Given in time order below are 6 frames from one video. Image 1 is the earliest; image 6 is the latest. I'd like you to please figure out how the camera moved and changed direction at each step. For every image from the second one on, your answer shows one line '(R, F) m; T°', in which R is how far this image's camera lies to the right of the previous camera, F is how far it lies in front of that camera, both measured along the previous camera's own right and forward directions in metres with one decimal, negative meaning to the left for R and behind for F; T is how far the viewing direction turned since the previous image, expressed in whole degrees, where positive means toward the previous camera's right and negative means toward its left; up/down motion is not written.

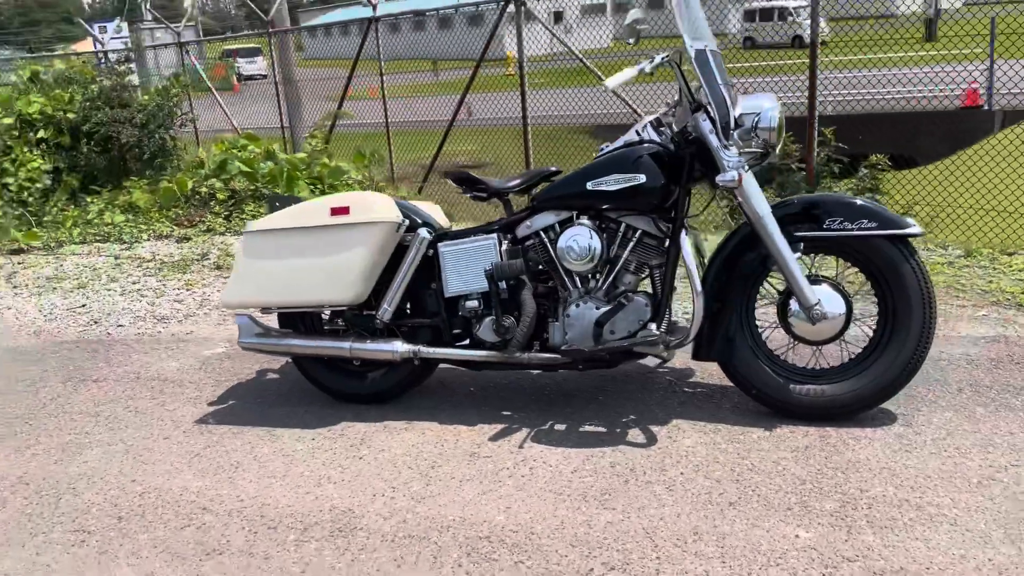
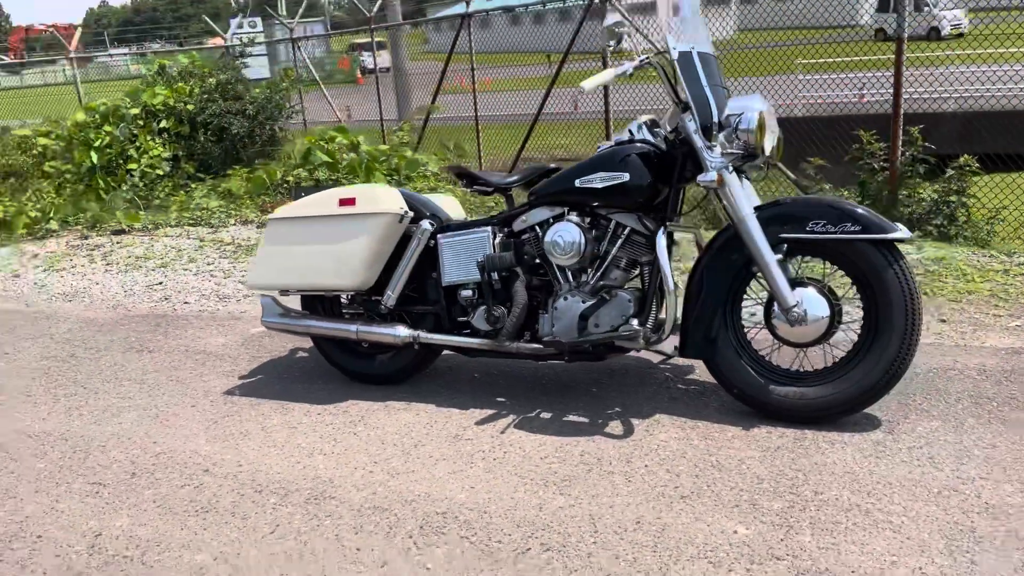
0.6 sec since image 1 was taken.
(+0.6, -0.1) m; -8°
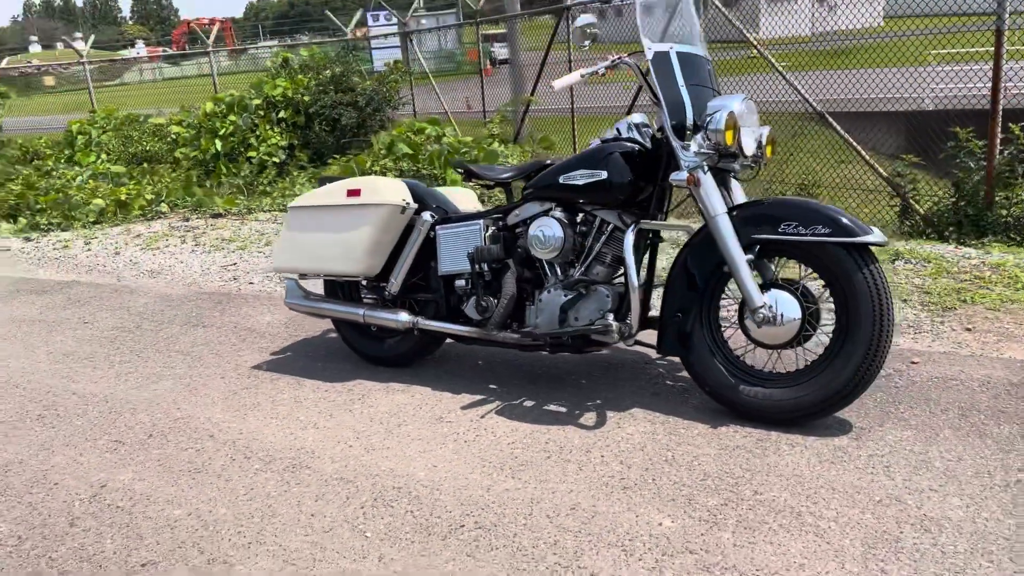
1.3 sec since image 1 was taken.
(+0.7, -0.1) m; -9°
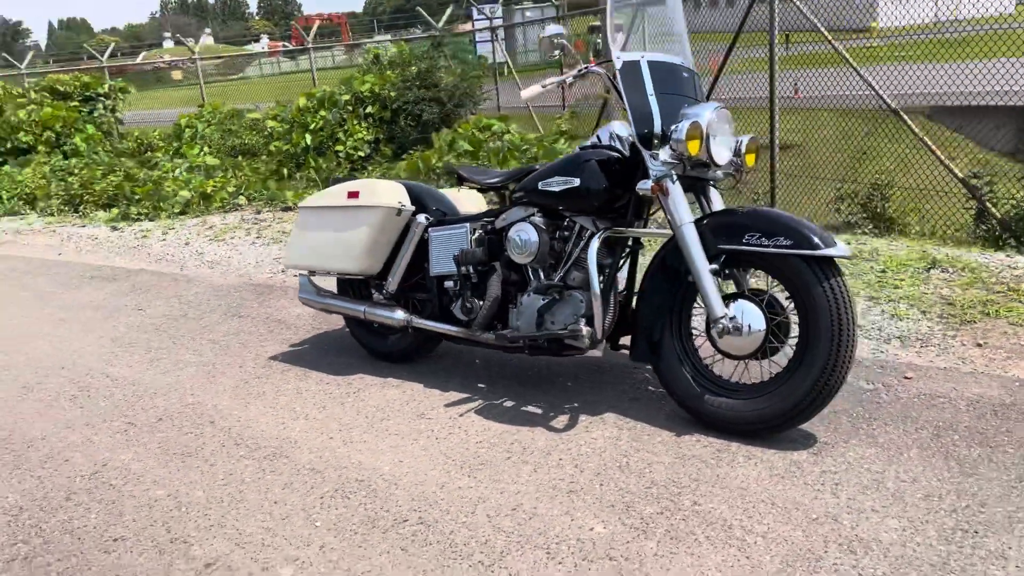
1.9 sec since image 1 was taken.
(+0.6, -0.1) m; -7°
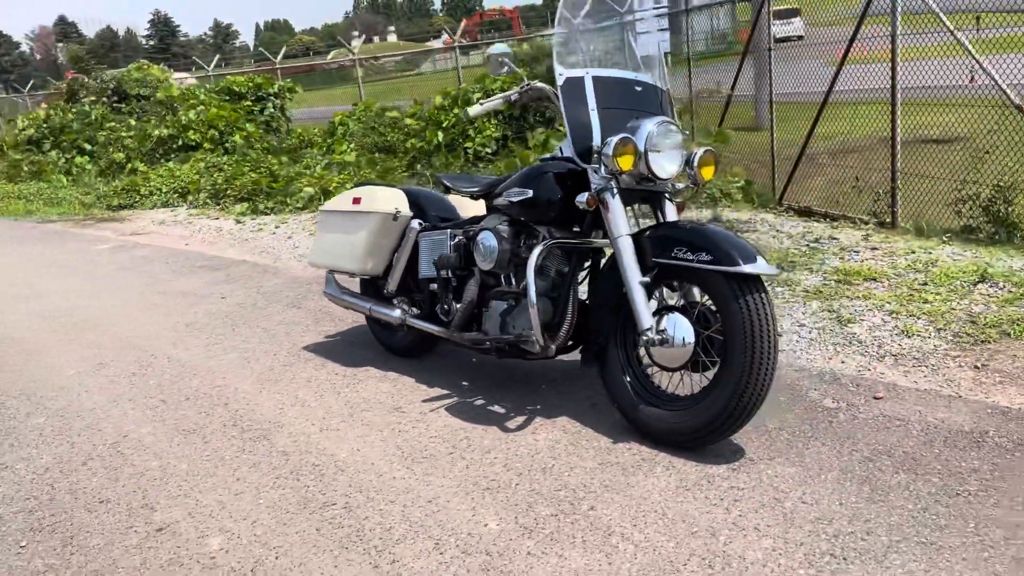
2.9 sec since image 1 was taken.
(+1.1, -0.1) m; -11°
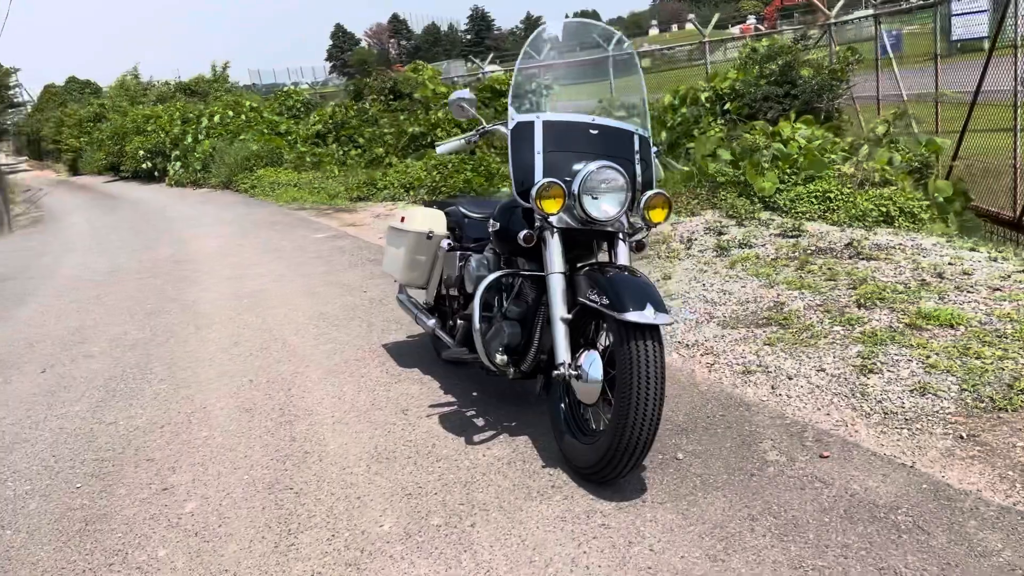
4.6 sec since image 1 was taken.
(+1.6, -0.1) m; -18°
